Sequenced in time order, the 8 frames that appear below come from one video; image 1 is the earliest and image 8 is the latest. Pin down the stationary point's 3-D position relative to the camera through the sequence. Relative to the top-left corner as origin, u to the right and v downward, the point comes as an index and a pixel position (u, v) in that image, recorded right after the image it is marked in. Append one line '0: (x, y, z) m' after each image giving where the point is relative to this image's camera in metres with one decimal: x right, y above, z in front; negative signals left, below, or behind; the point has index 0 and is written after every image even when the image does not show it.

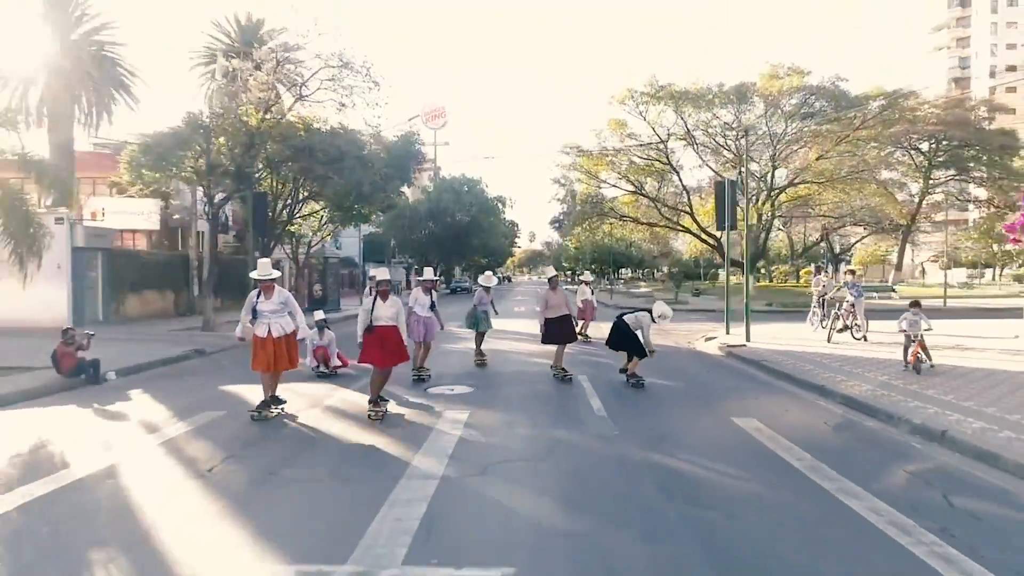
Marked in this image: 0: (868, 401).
0: (+4.8, -1.5, +10.9) m
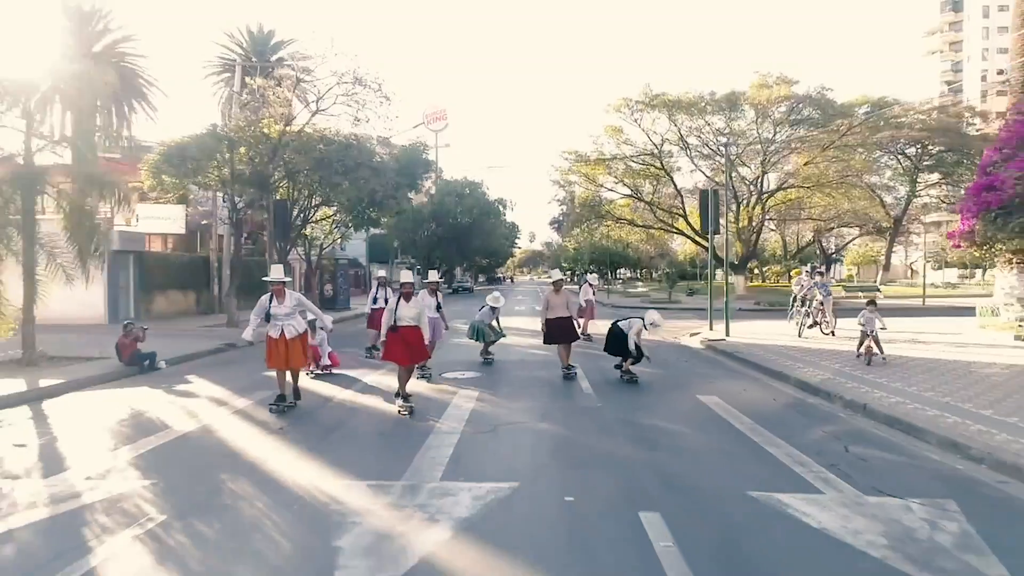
0: (+4.8, -1.5, +12.9) m
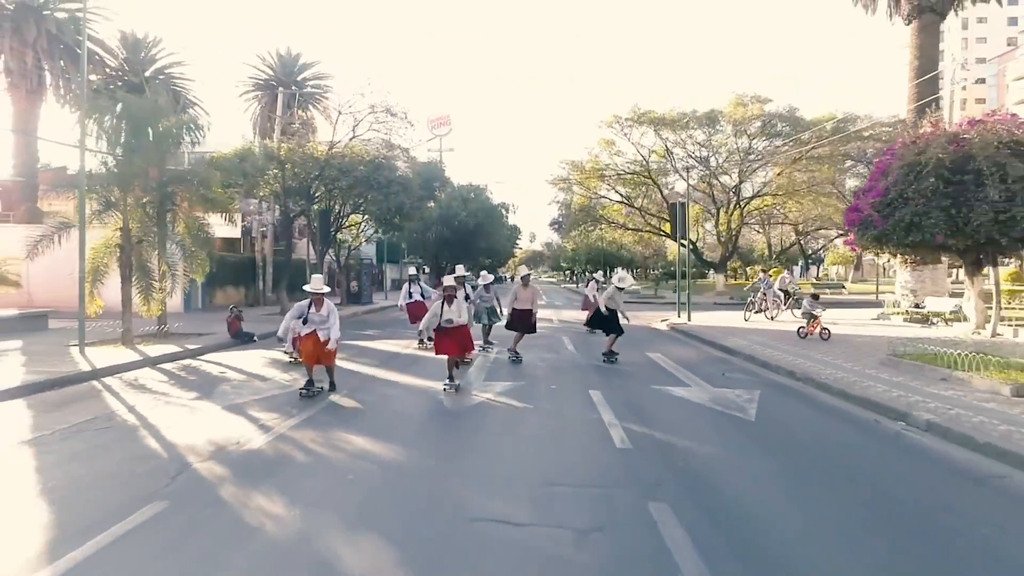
0: (+5.0, -1.3, +18.4) m
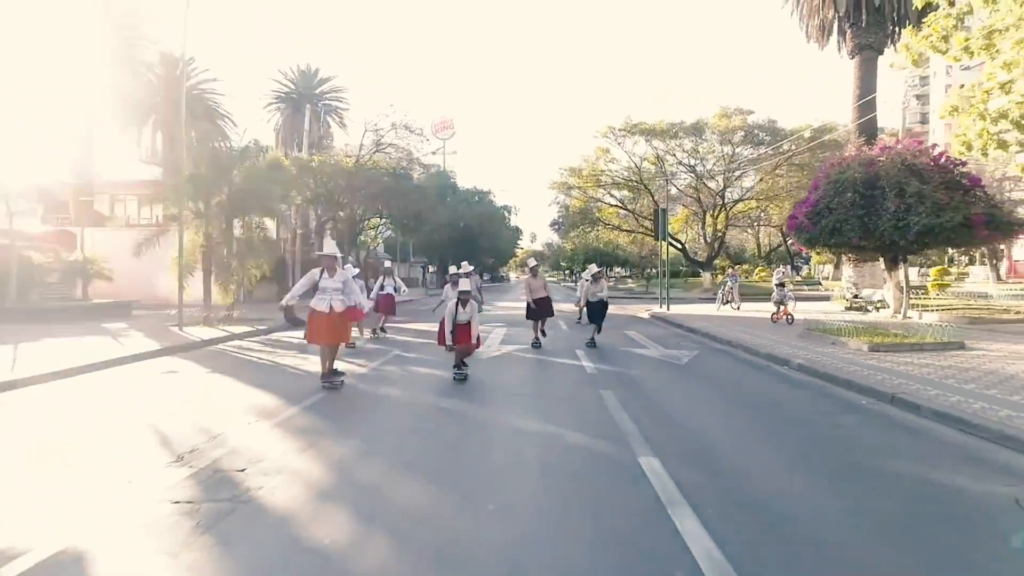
0: (+5.1, -1.1, +23.0) m
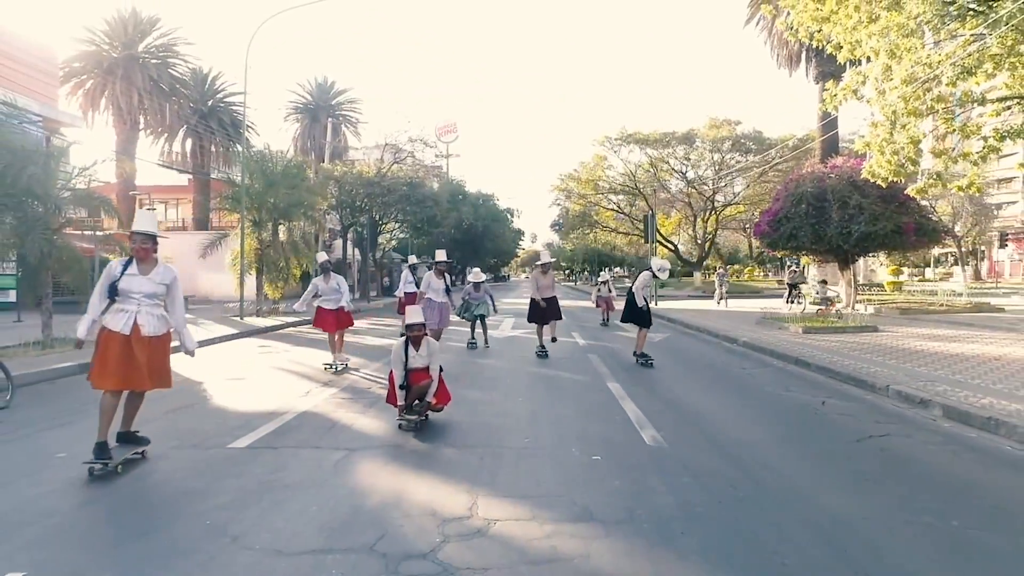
0: (+5.4, -1.0, +27.0) m
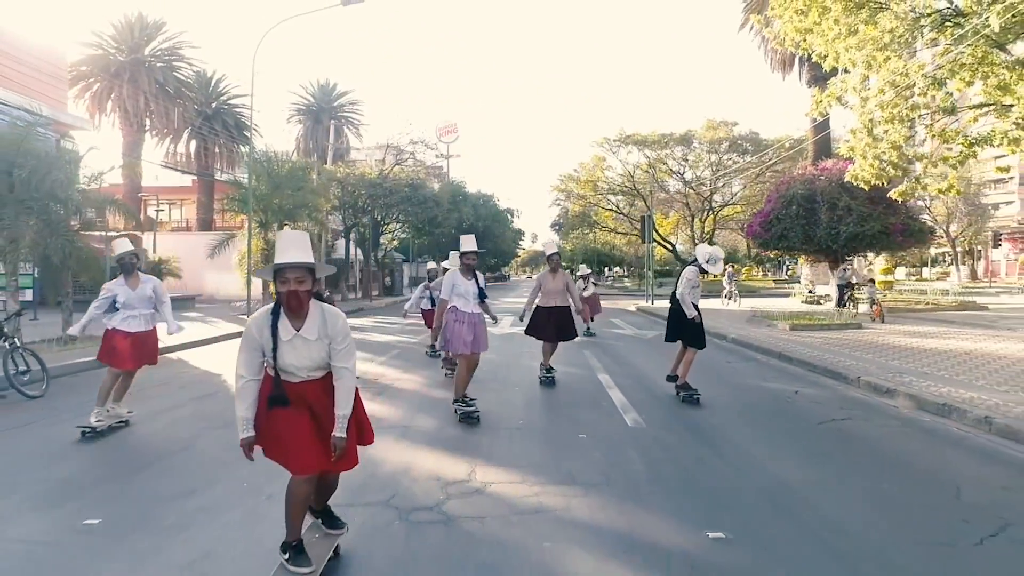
0: (+5.3, -1.0, +27.8) m
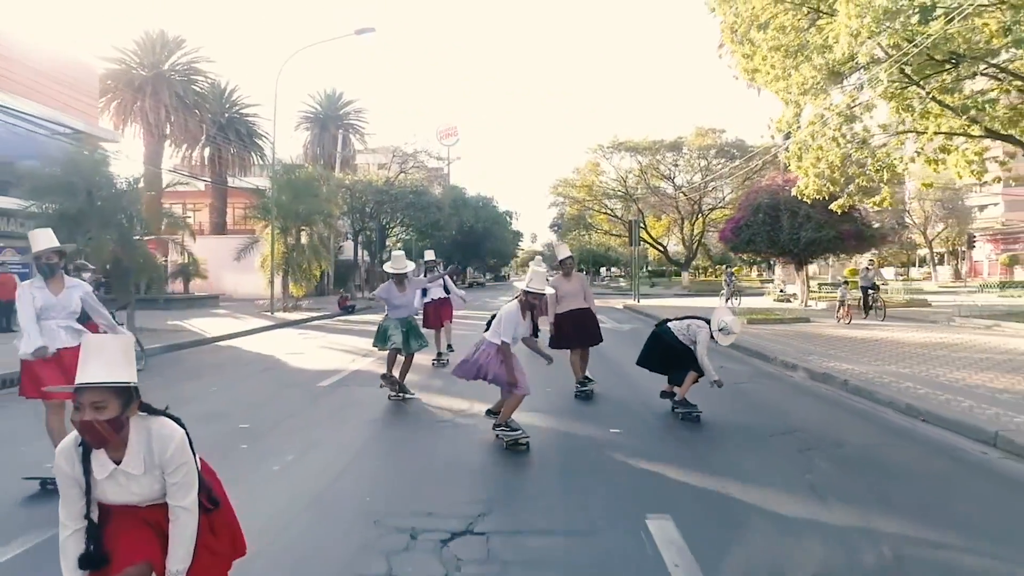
0: (+5.2, -0.9, +30.8) m
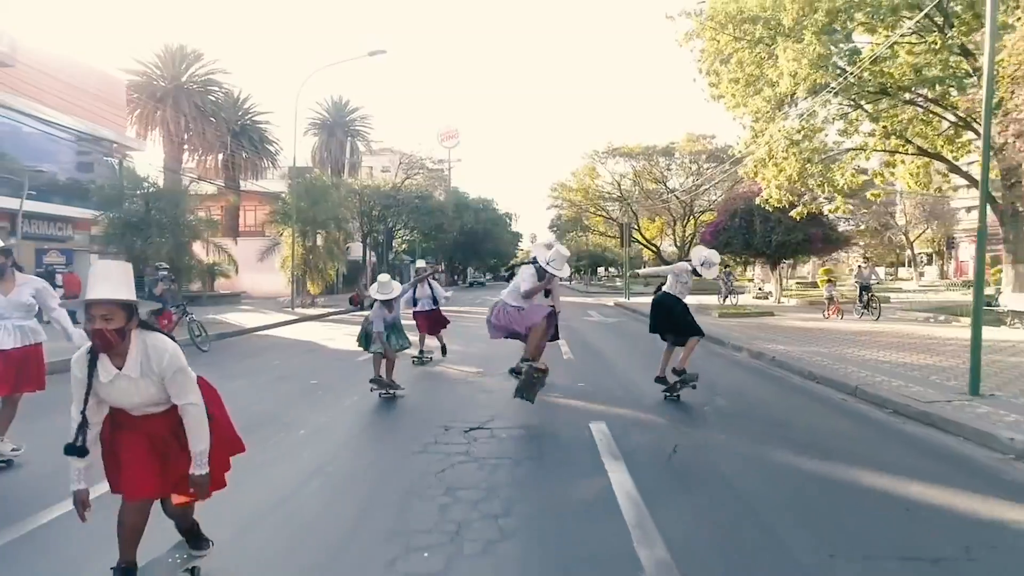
0: (+5.1, -0.9, +33.7) m
